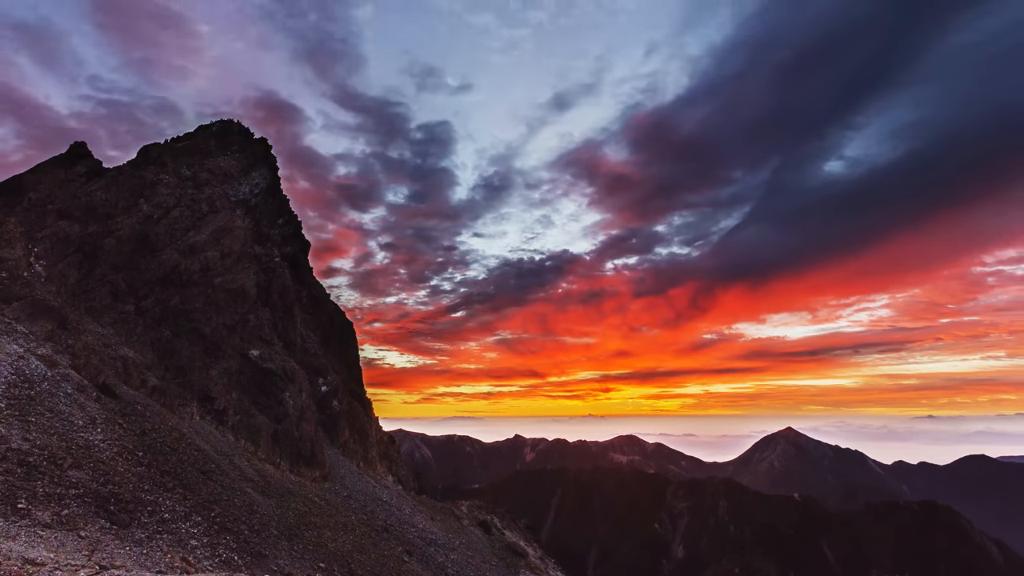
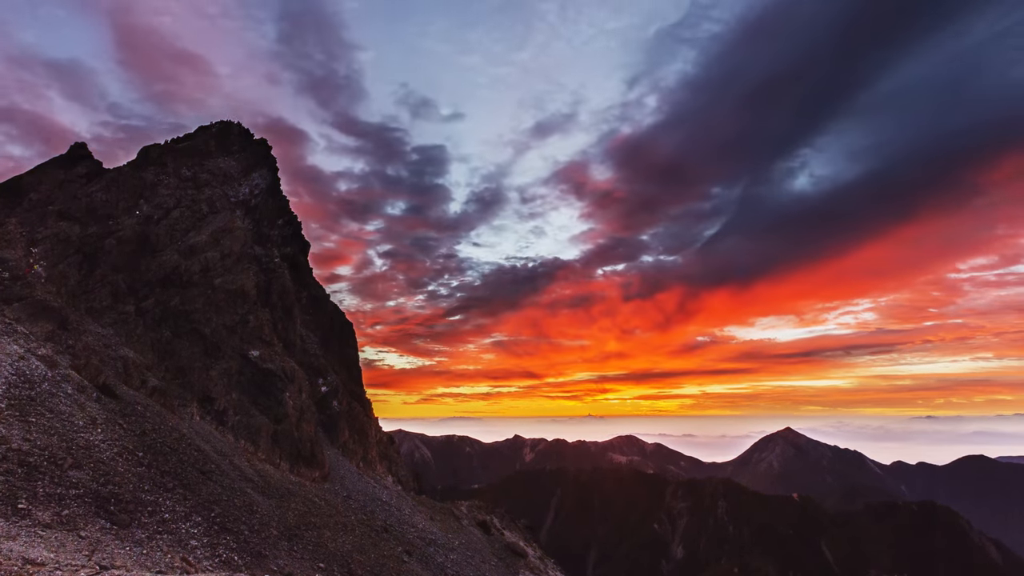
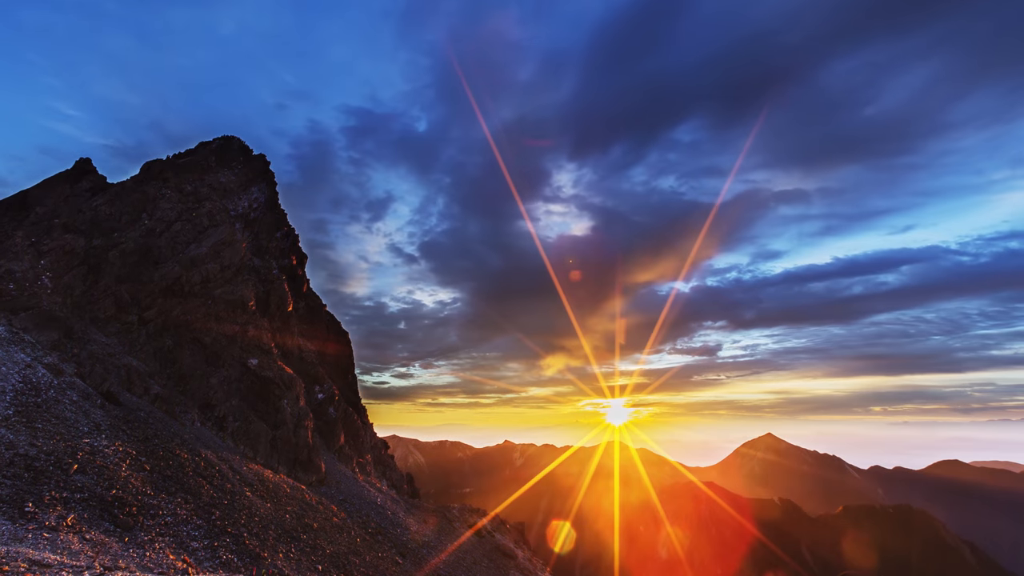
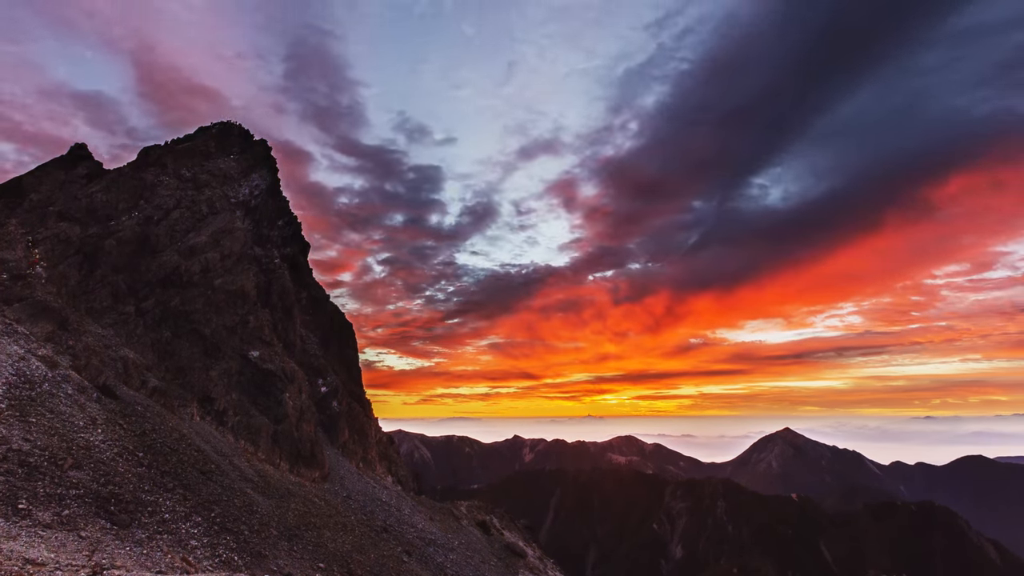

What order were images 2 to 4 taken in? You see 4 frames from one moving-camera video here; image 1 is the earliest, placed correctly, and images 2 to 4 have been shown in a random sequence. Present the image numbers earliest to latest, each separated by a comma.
2, 4, 3
